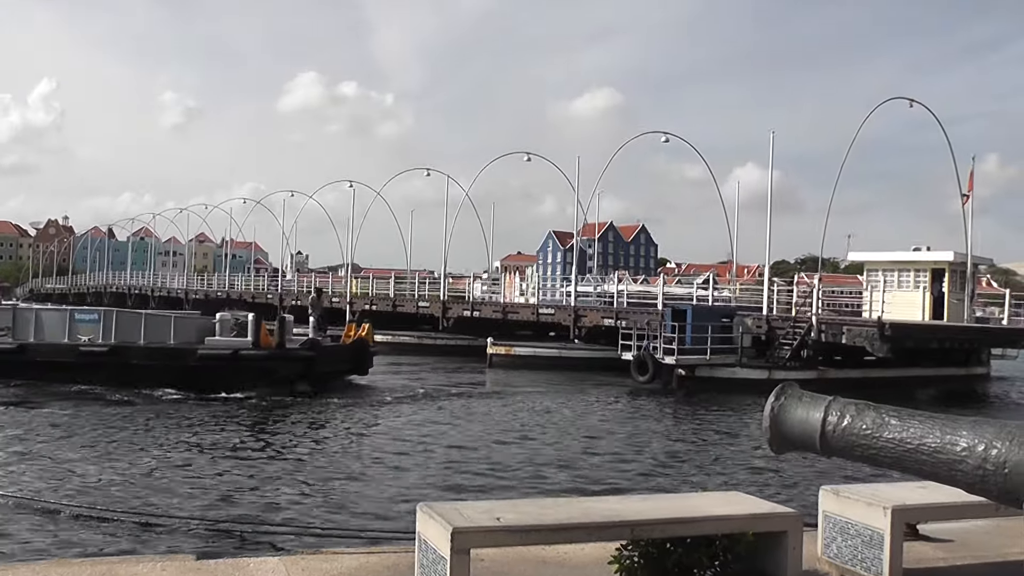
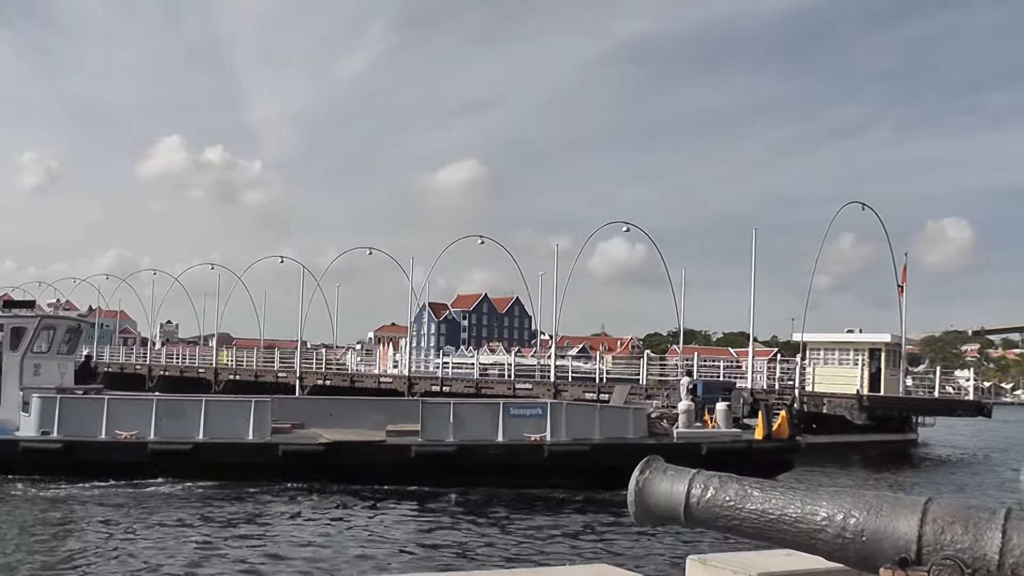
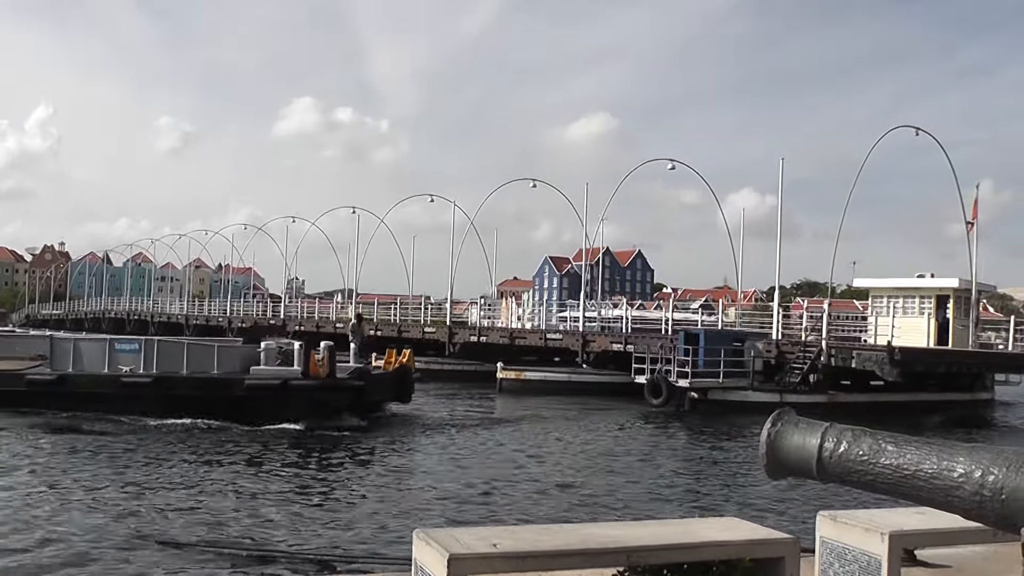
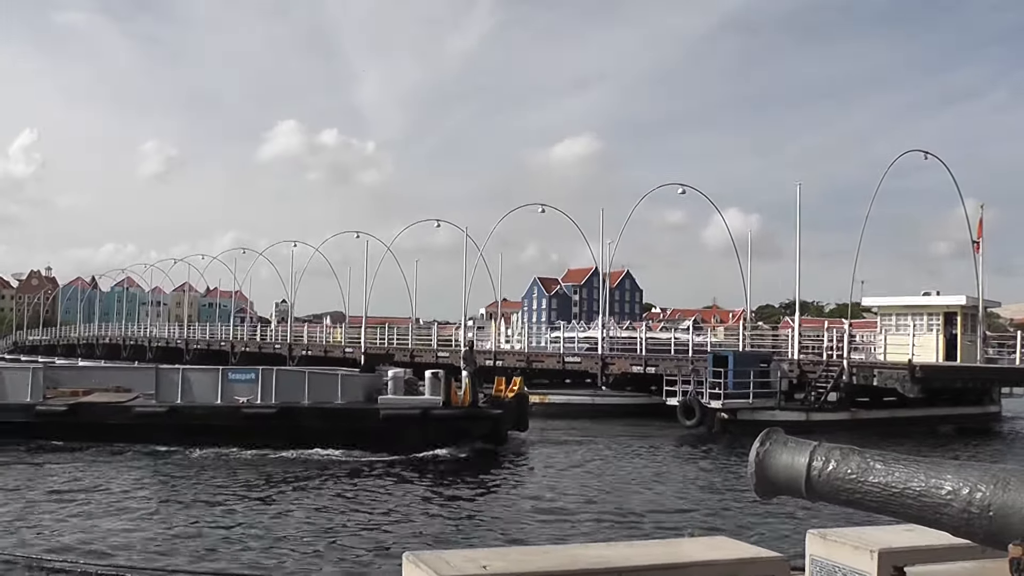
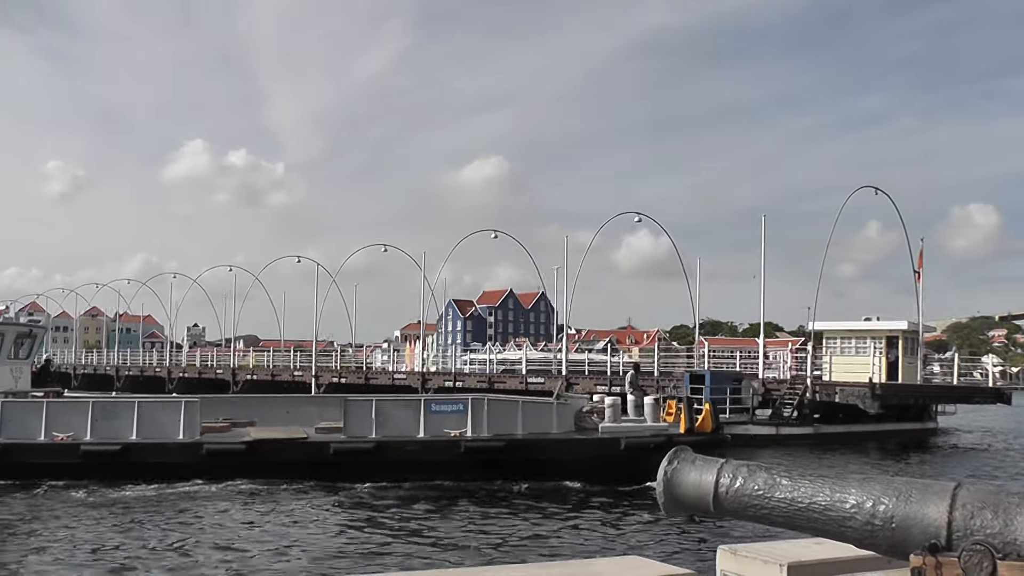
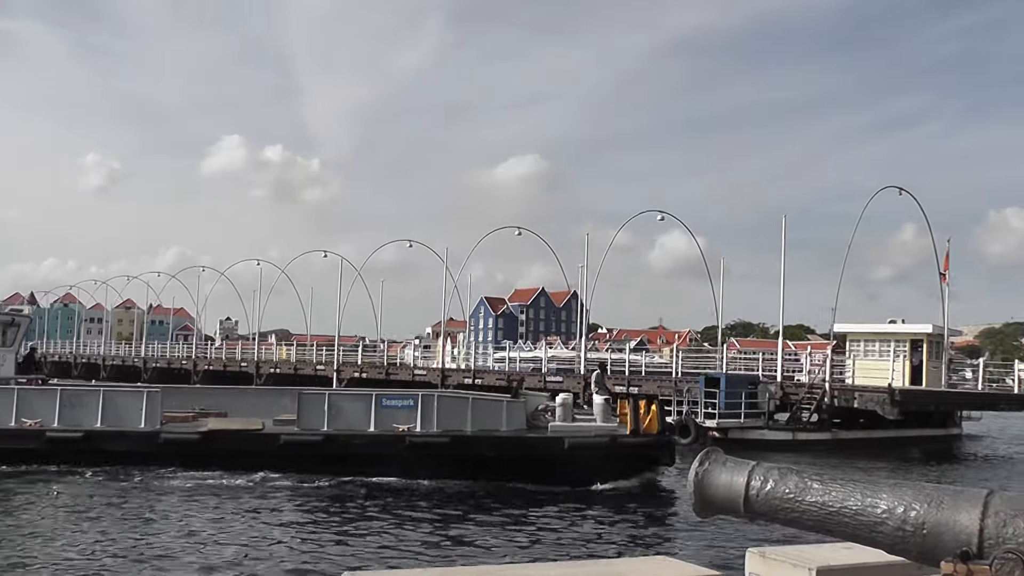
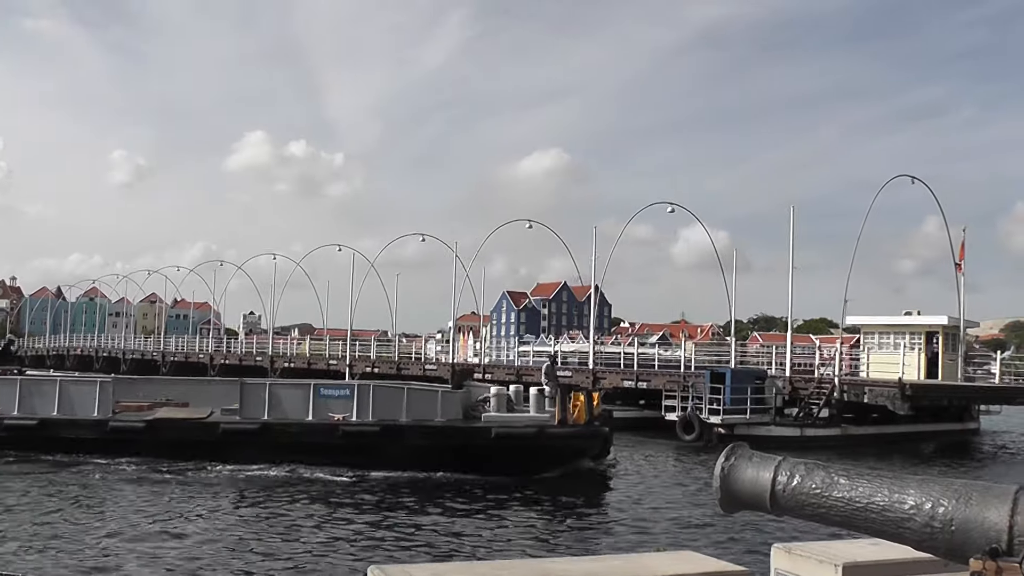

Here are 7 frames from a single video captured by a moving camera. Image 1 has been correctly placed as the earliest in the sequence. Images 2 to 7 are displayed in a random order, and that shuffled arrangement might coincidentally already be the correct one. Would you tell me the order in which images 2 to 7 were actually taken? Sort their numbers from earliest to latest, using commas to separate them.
3, 4, 7, 6, 5, 2
